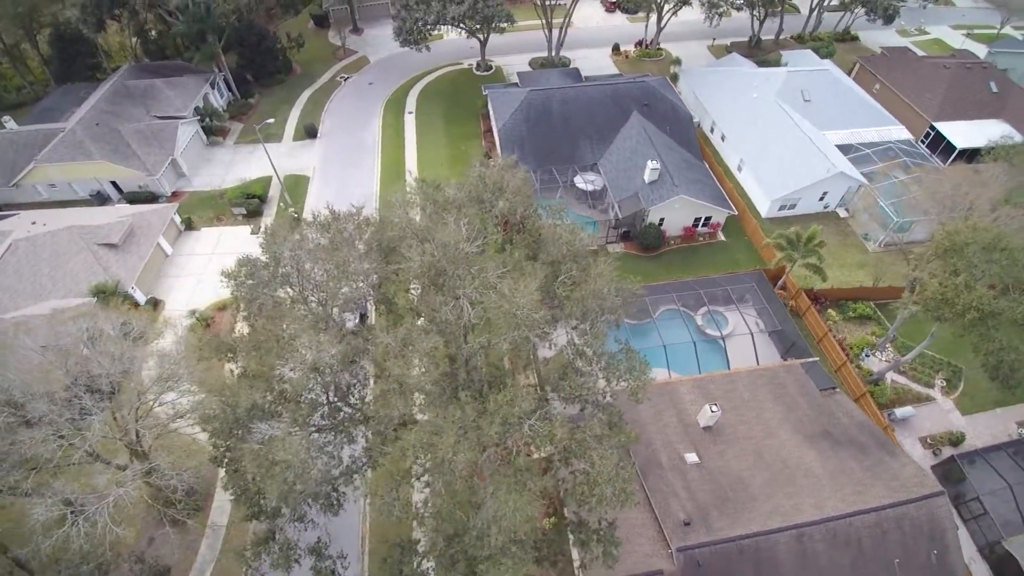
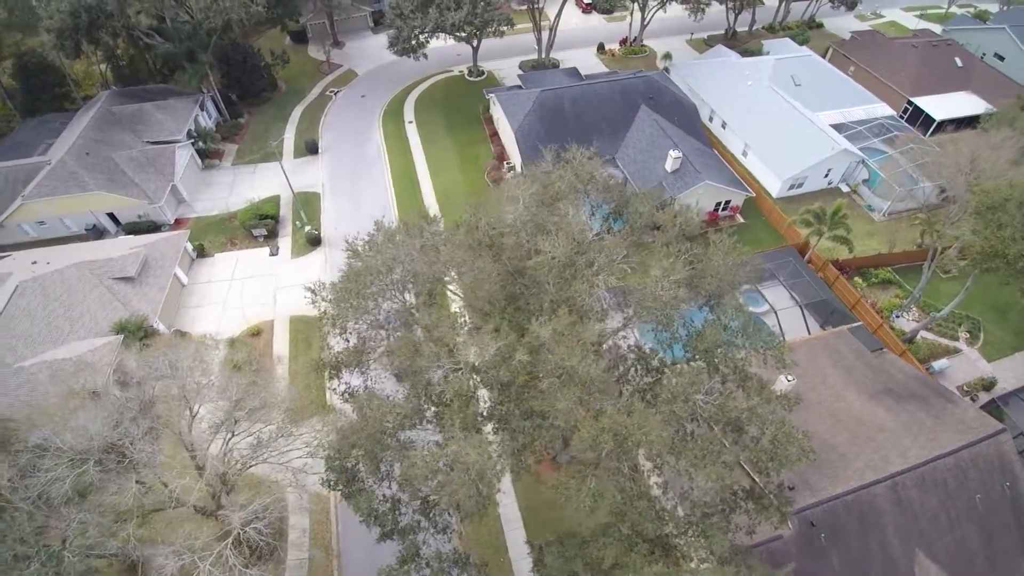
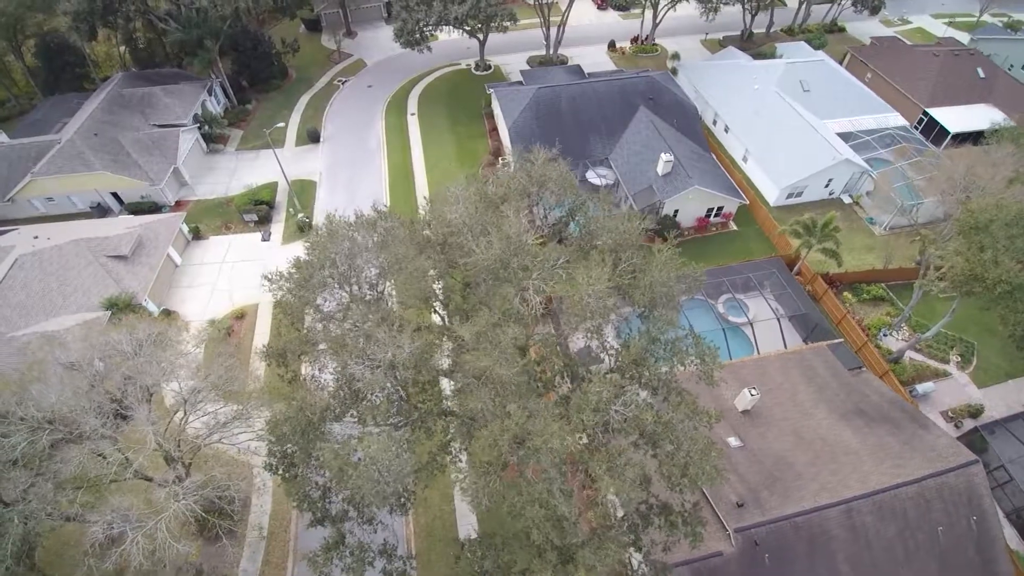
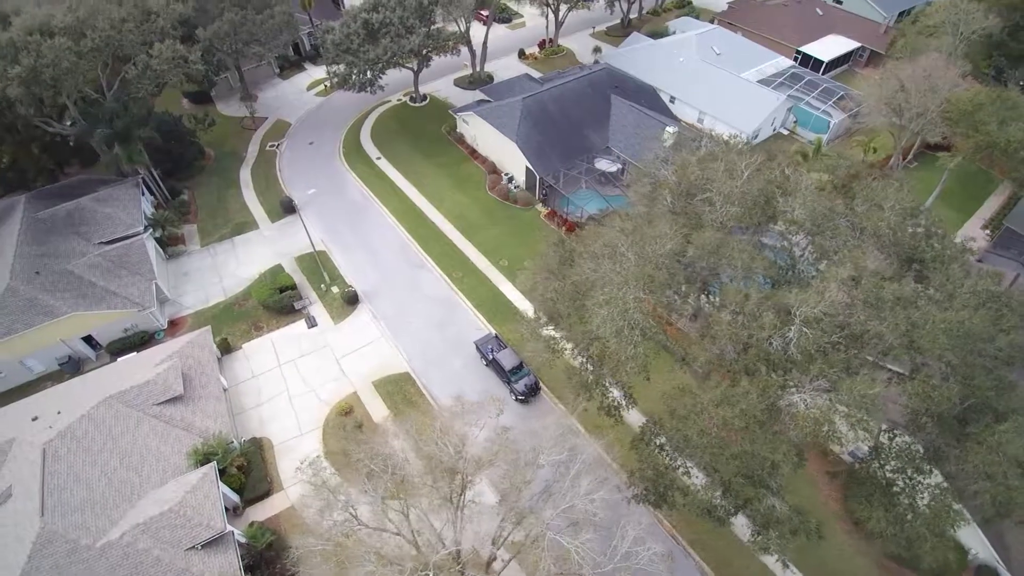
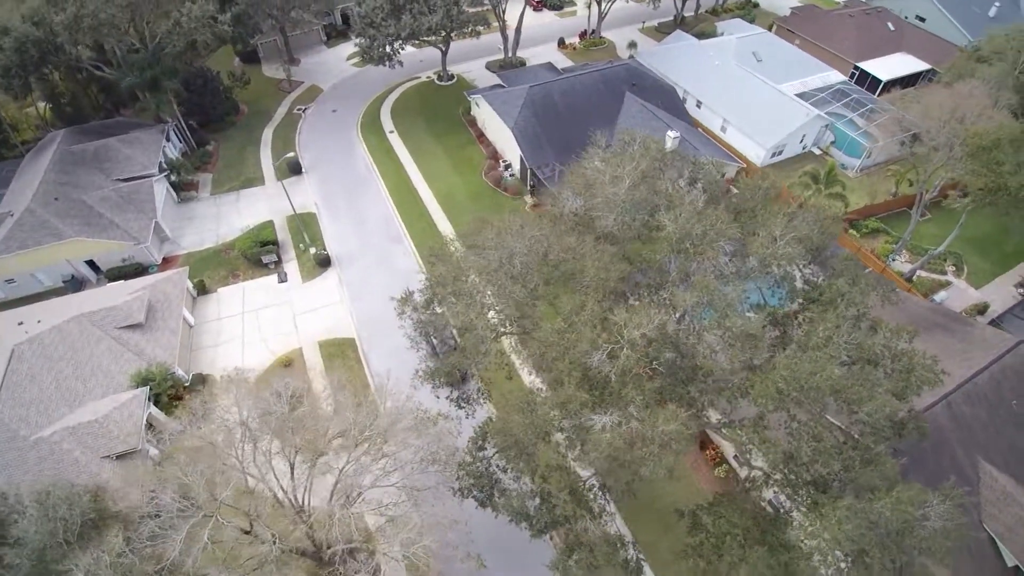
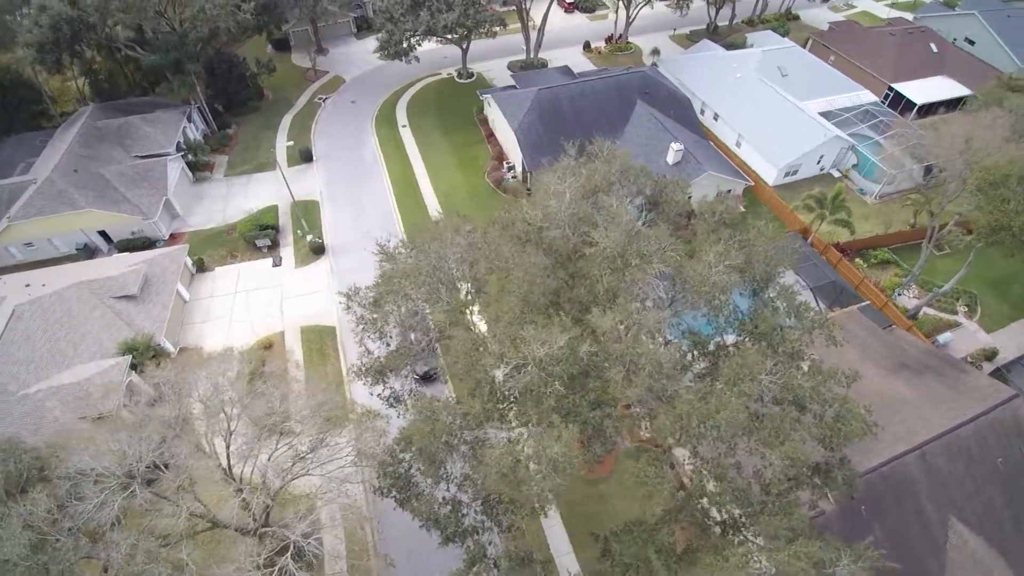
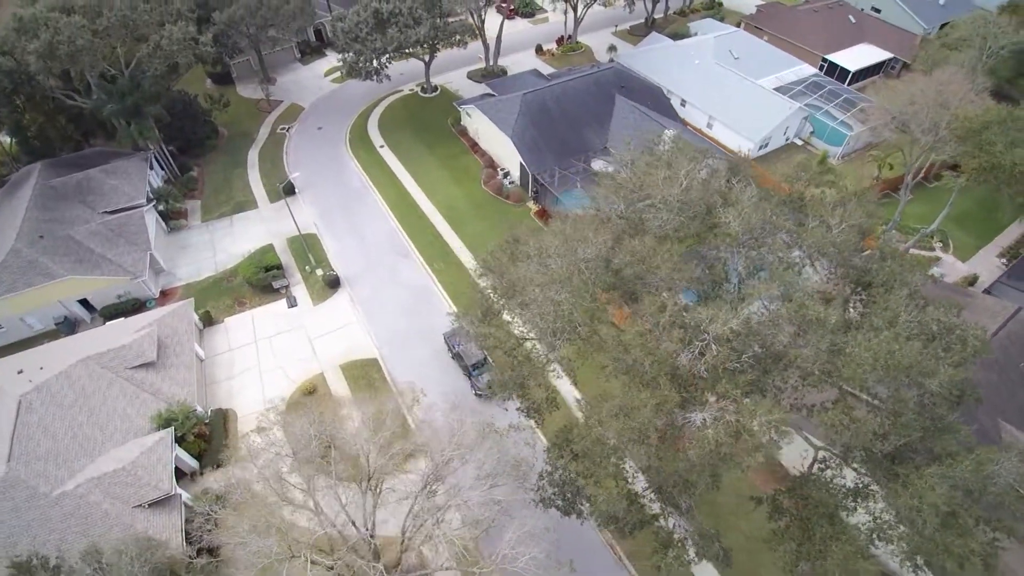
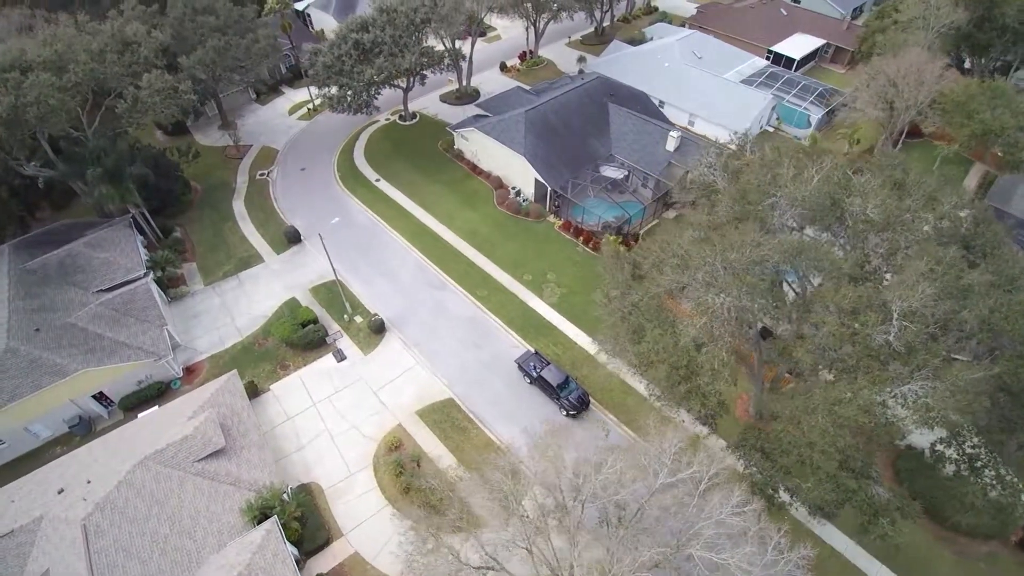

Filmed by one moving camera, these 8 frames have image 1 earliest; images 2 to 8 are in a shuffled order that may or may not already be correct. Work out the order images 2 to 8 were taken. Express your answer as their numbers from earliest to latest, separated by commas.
3, 2, 6, 5, 7, 4, 8
